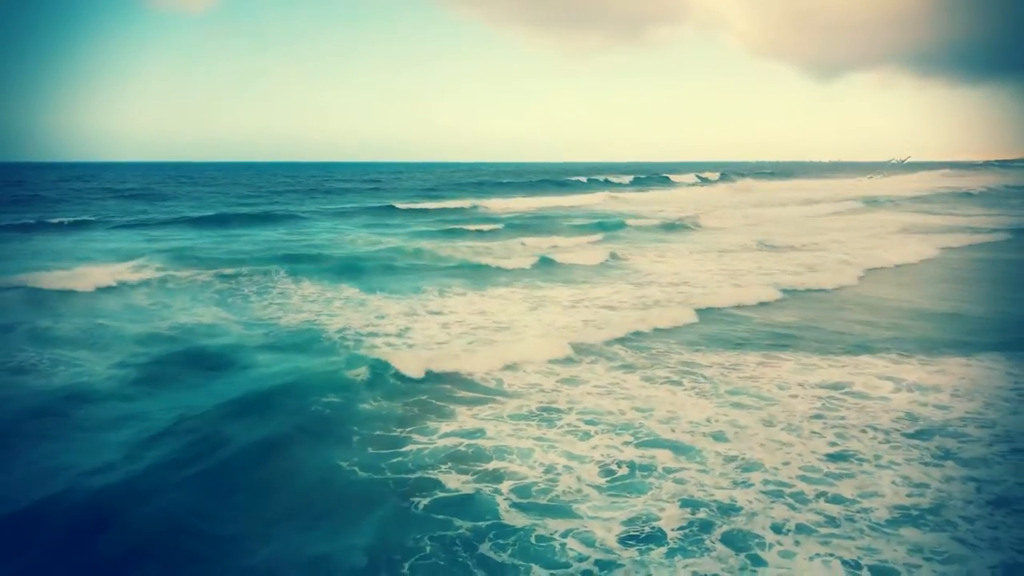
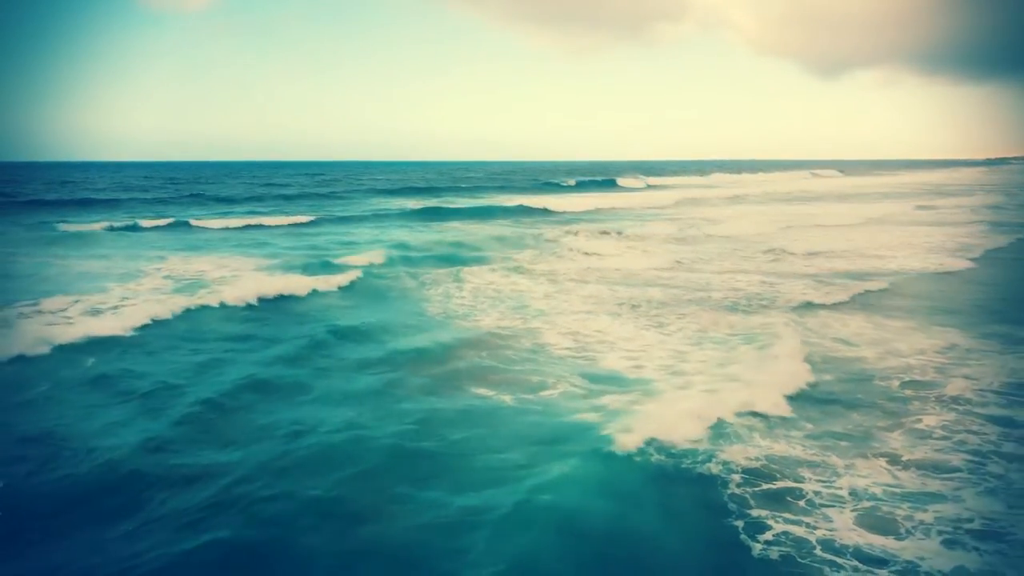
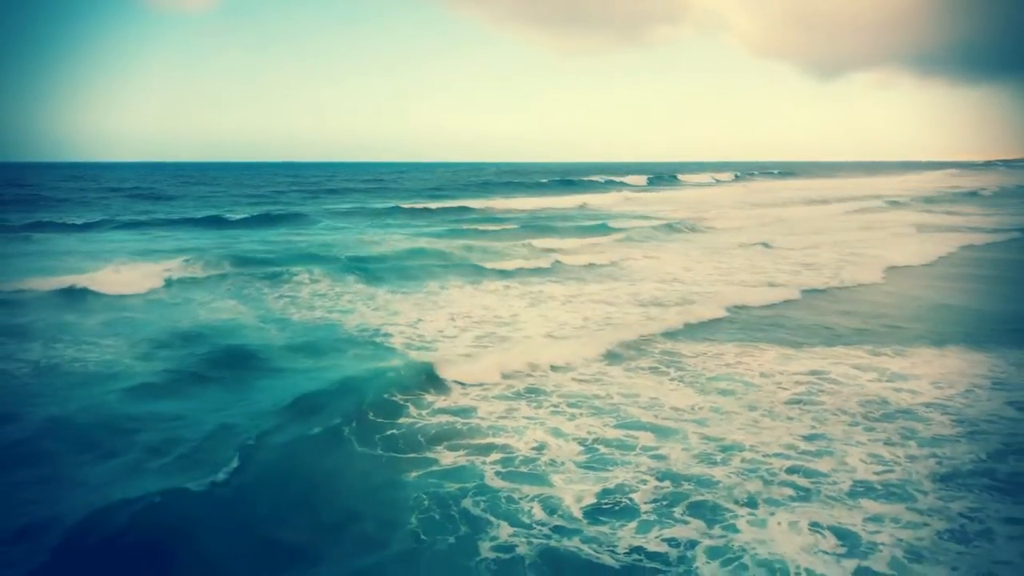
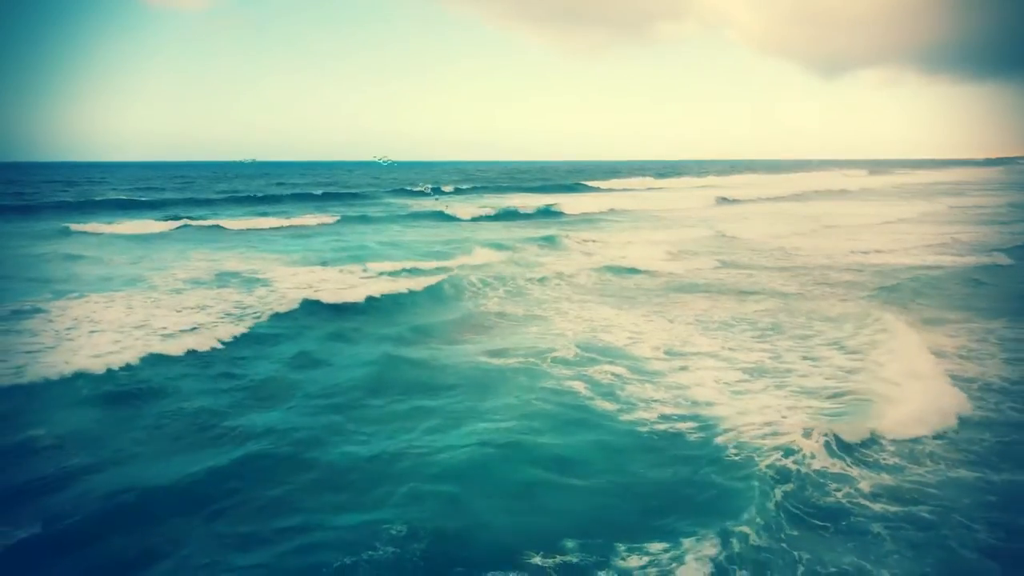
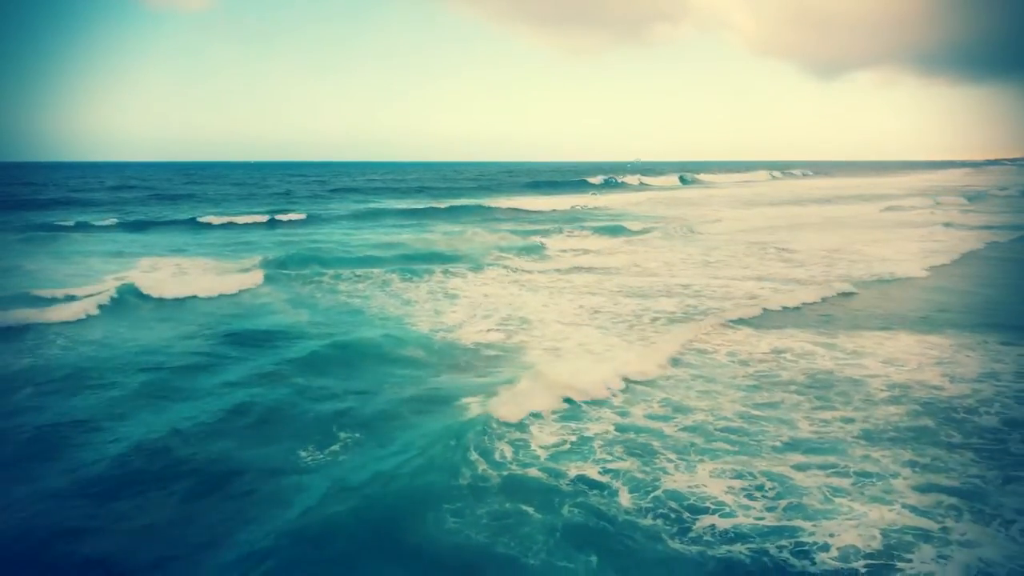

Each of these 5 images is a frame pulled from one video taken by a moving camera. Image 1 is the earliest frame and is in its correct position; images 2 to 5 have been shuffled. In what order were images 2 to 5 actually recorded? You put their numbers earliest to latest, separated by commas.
3, 5, 2, 4
